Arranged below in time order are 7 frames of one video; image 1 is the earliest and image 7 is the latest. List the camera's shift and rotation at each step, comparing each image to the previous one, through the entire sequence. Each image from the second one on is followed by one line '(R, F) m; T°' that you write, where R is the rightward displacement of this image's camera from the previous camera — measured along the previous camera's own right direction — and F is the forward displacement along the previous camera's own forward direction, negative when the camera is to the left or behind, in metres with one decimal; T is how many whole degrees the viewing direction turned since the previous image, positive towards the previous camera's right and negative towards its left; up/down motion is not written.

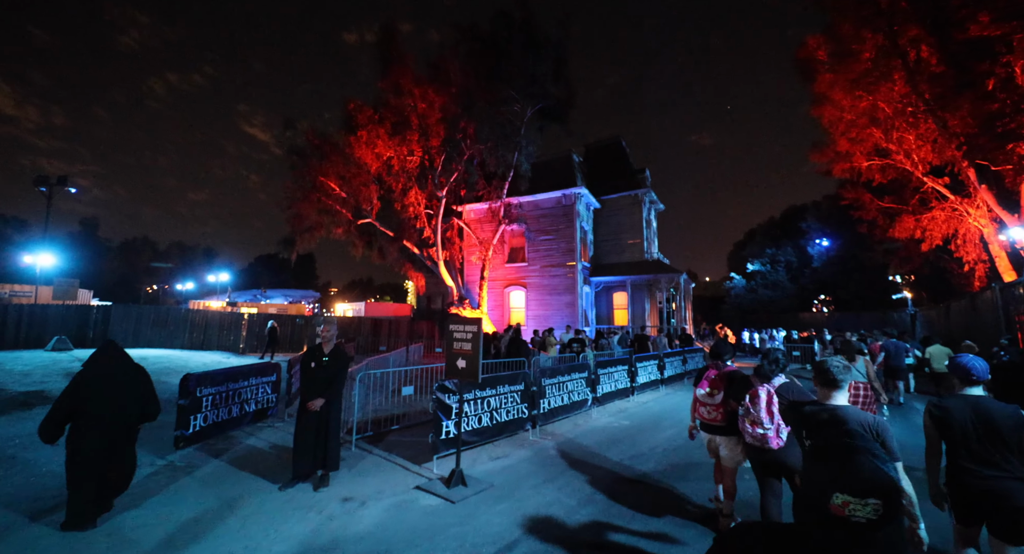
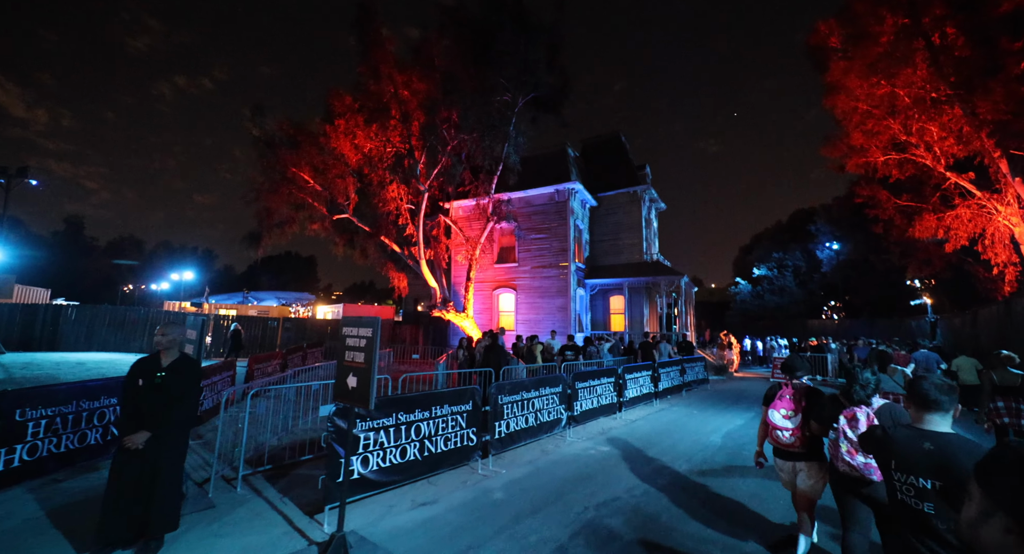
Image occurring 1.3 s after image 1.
(+0.8, +1.5) m; -1°
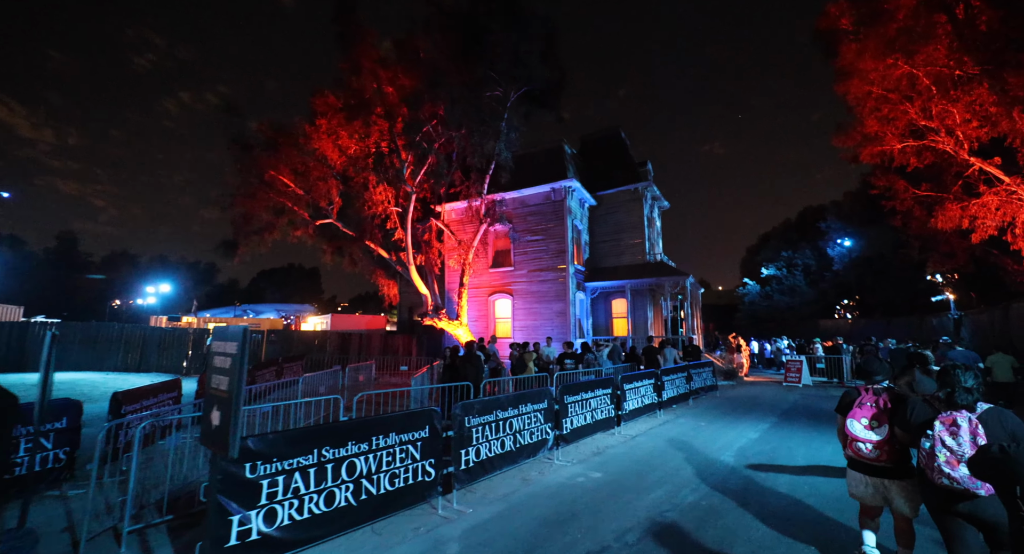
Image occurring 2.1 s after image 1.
(+0.5, +1.1) m; -1°
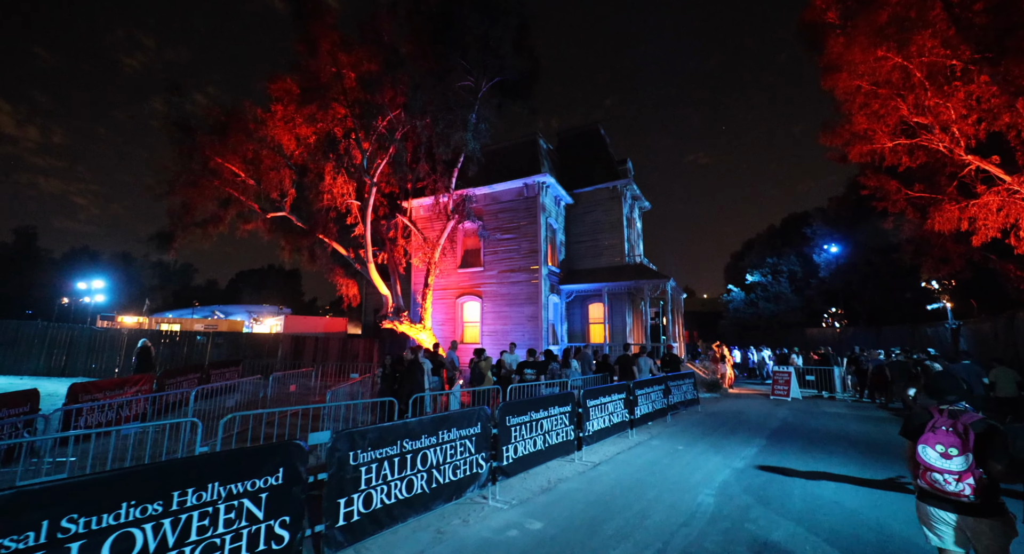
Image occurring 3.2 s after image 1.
(+0.7, +1.4) m; +2°
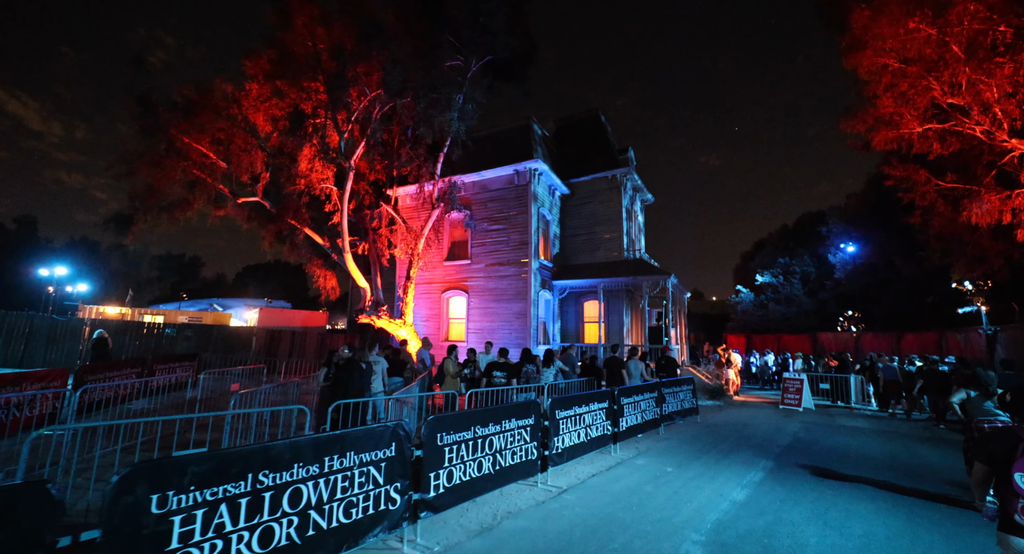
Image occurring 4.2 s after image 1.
(+0.7, +1.3) m; -1°
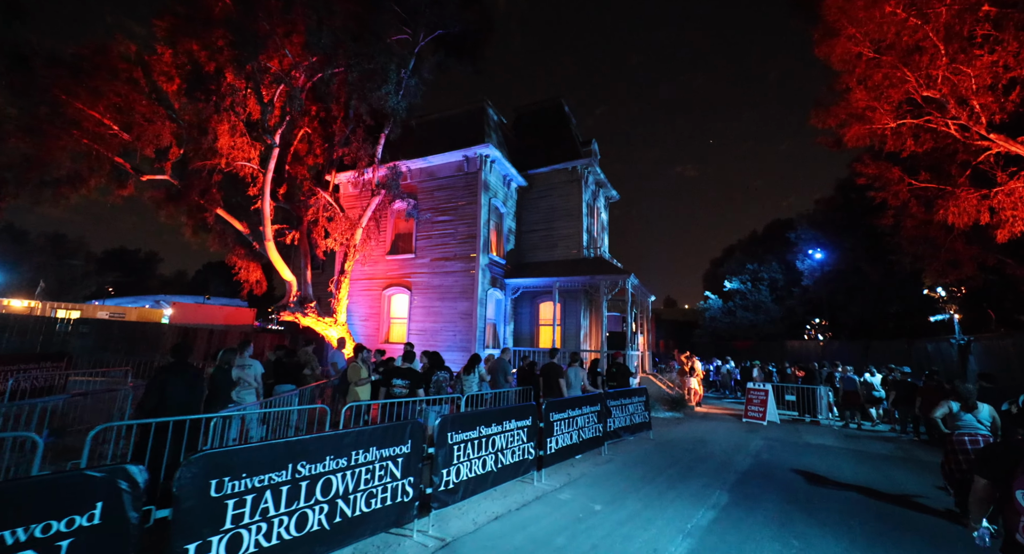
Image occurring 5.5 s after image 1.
(+1.0, +1.5) m; +3°
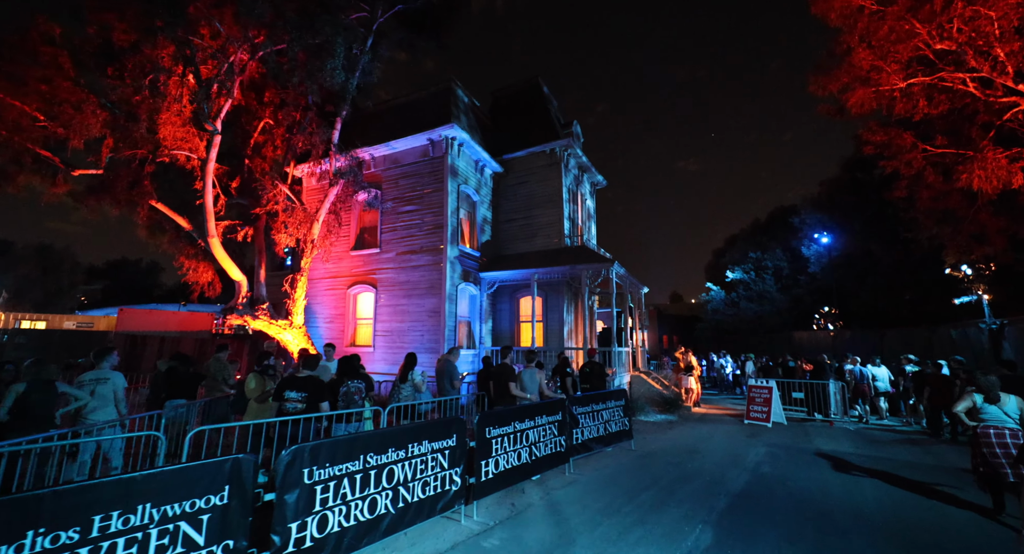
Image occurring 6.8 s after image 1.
(+1.0, +1.4) m; -1°
